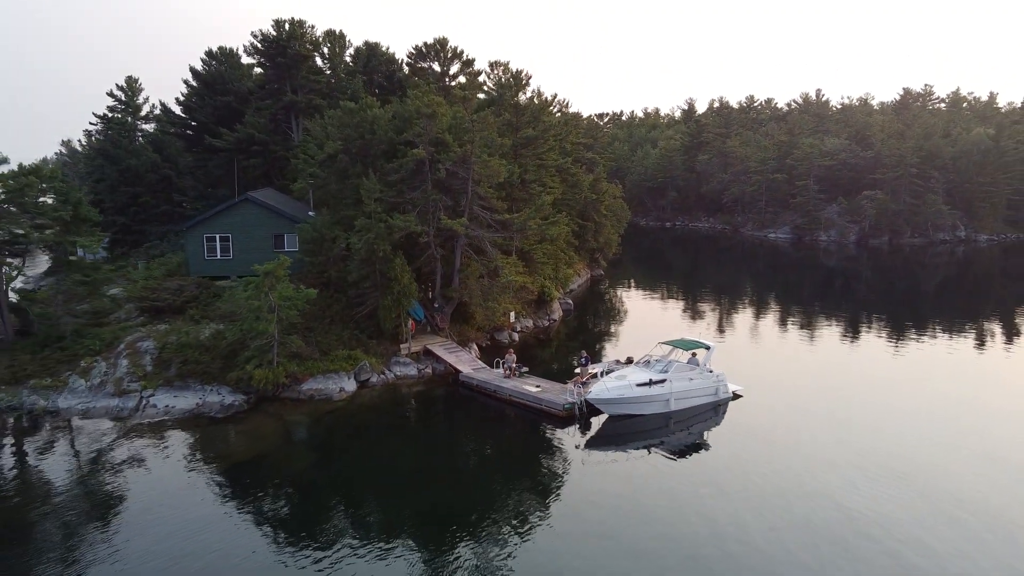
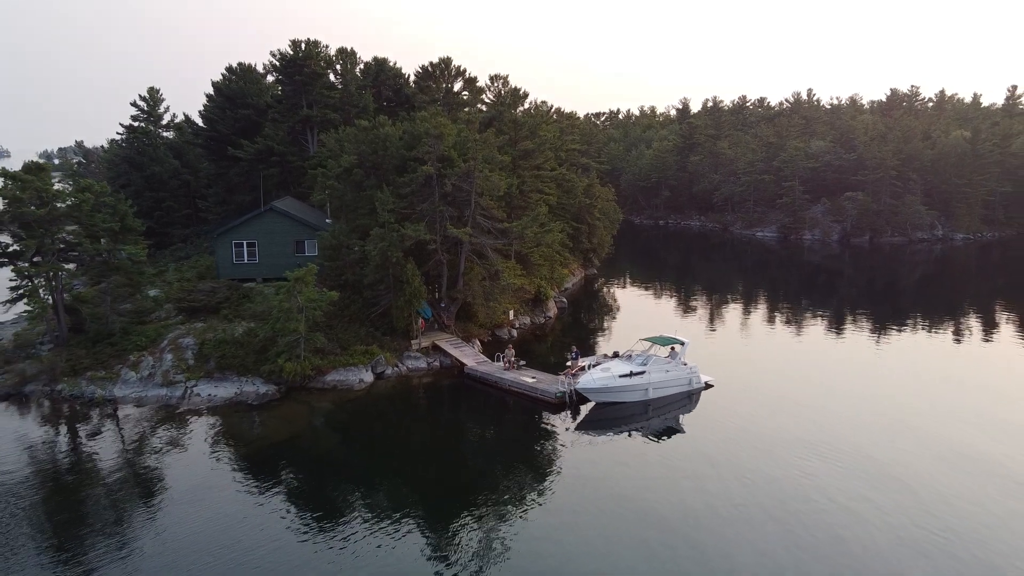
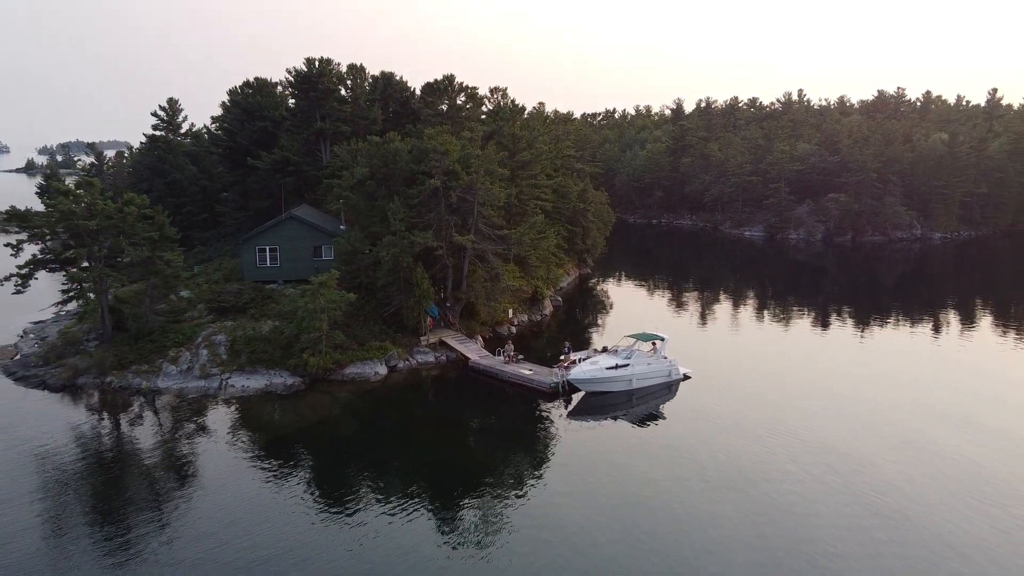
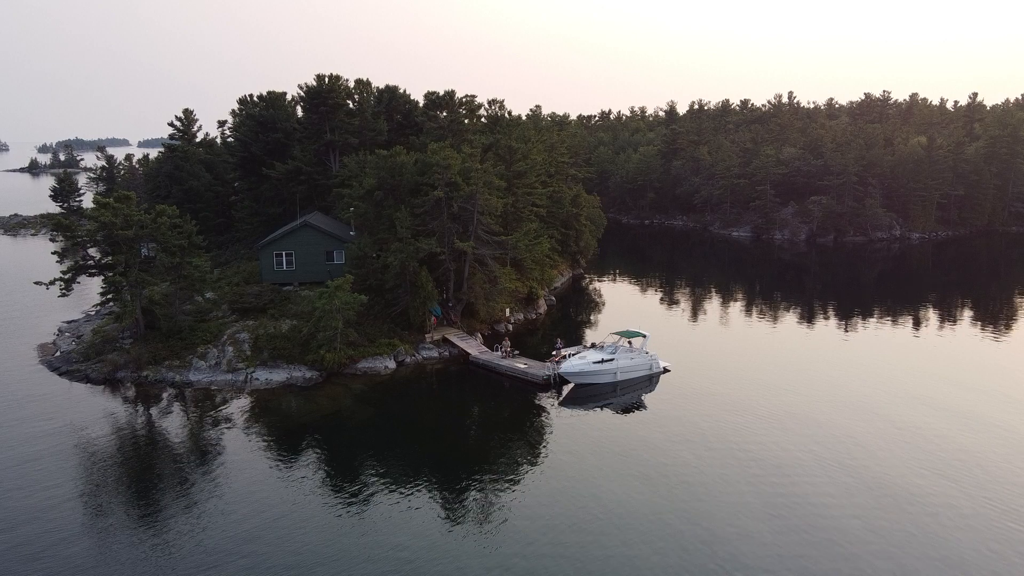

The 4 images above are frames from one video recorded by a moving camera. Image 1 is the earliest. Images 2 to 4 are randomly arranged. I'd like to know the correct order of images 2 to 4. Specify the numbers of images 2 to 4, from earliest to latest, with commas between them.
2, 3, 4
